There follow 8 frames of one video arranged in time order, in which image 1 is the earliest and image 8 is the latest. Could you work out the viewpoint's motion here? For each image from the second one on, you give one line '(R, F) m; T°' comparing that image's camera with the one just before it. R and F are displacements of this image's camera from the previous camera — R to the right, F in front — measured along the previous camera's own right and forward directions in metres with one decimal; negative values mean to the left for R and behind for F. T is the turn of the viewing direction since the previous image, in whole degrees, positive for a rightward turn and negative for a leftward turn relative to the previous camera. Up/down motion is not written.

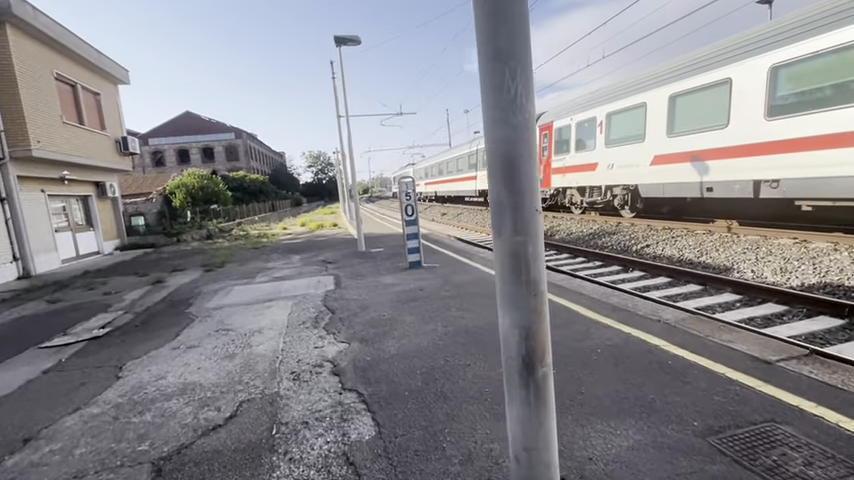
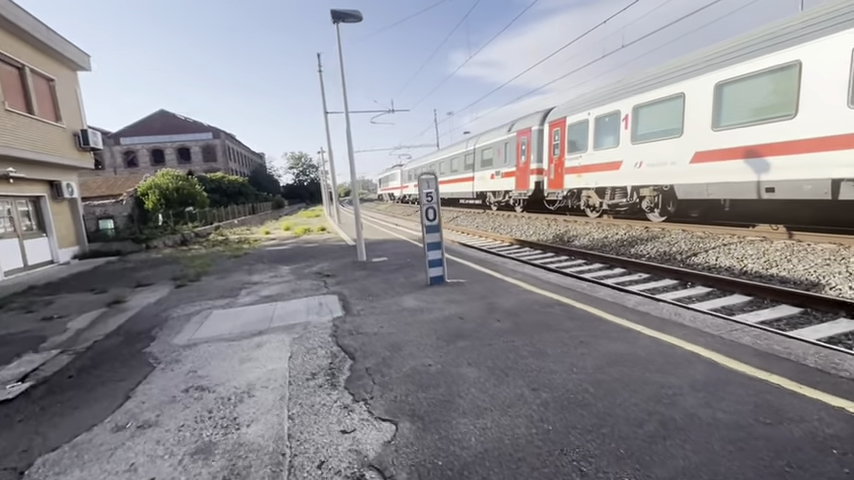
(-0.6, +1.4) m; +2°
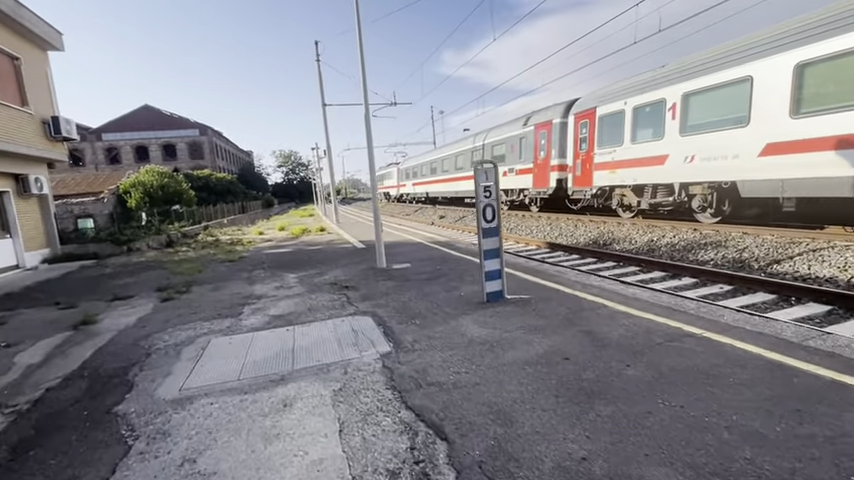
(-0.8, +1.3) m; +2°
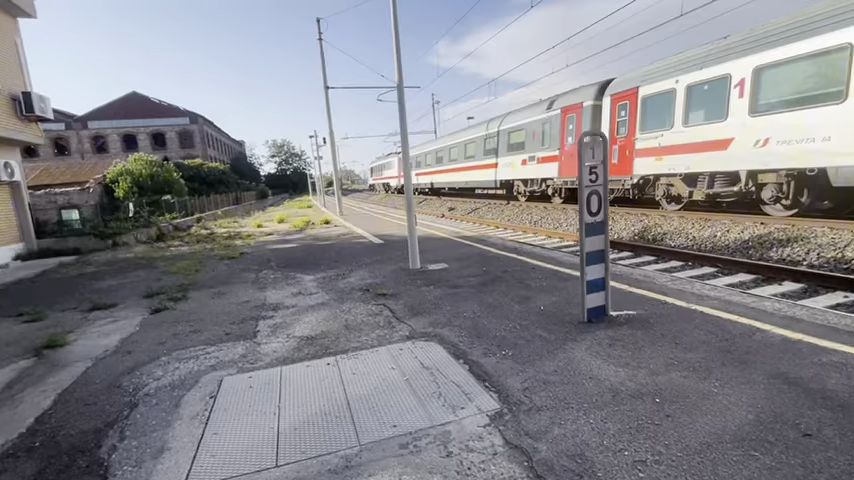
(-0.8, +1.2) m; +1°
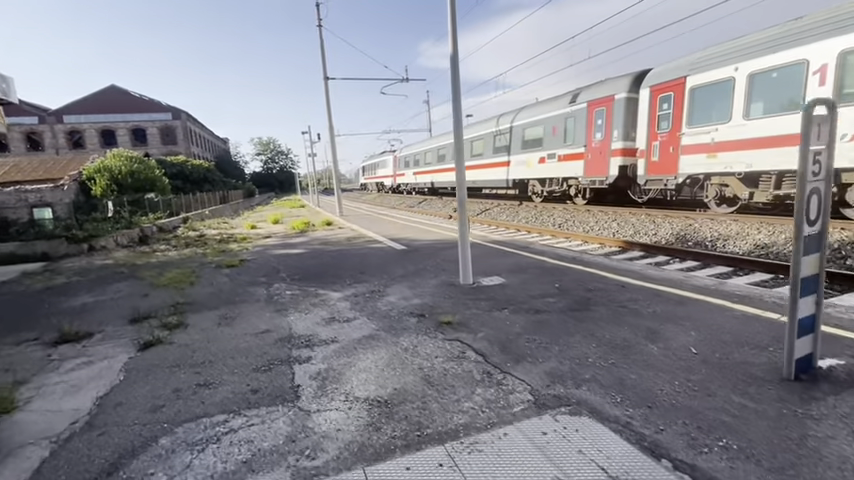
(-0.9, +1.2) m; +2°
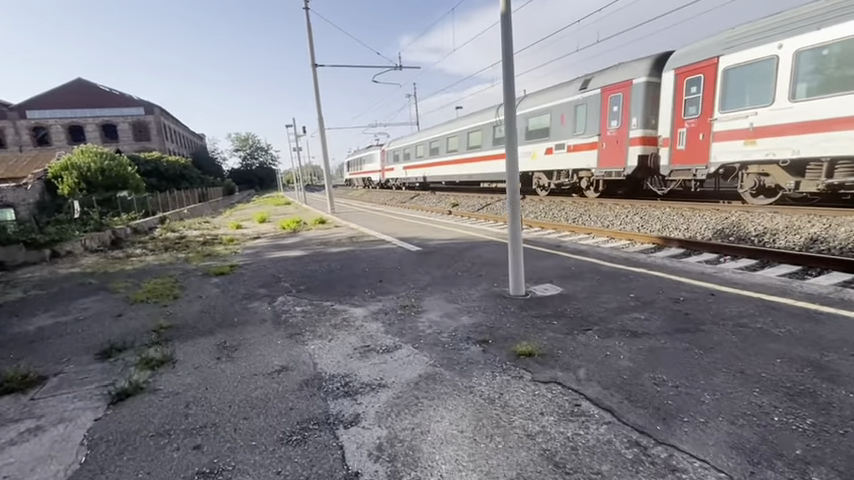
(-0.6, +1.0) m; +2°
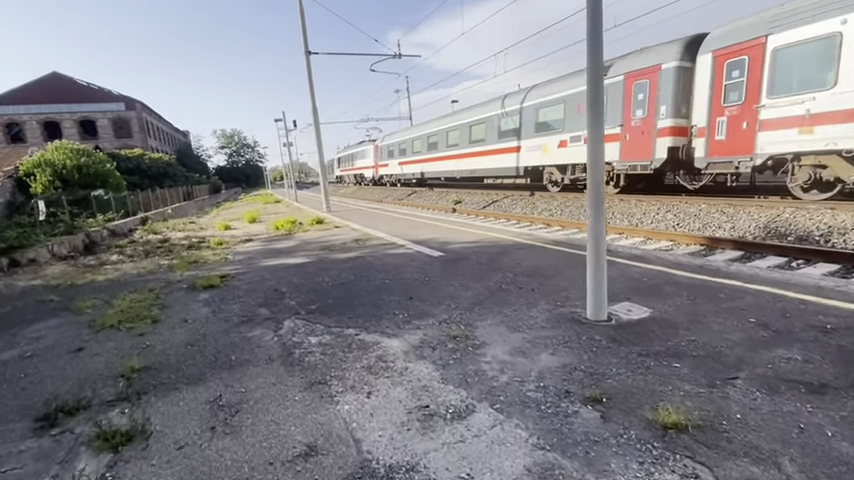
(-0.5, +1.0) m; +2°
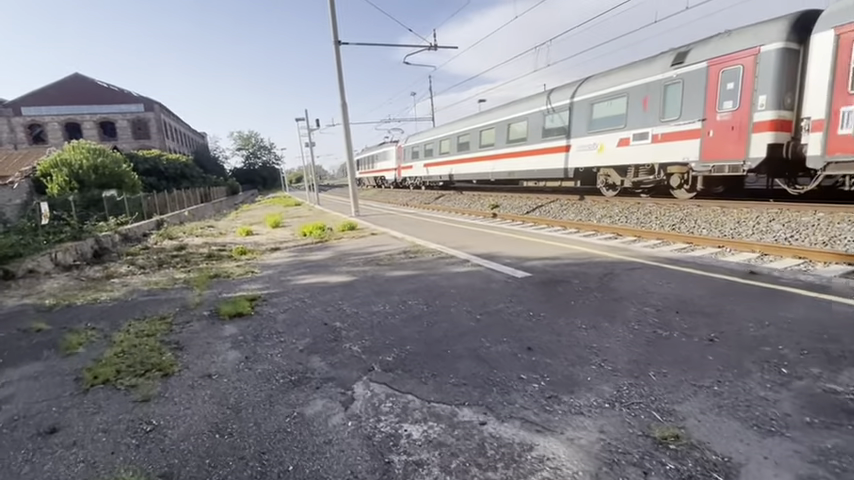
(-0.9, +1.4) m; -2°
